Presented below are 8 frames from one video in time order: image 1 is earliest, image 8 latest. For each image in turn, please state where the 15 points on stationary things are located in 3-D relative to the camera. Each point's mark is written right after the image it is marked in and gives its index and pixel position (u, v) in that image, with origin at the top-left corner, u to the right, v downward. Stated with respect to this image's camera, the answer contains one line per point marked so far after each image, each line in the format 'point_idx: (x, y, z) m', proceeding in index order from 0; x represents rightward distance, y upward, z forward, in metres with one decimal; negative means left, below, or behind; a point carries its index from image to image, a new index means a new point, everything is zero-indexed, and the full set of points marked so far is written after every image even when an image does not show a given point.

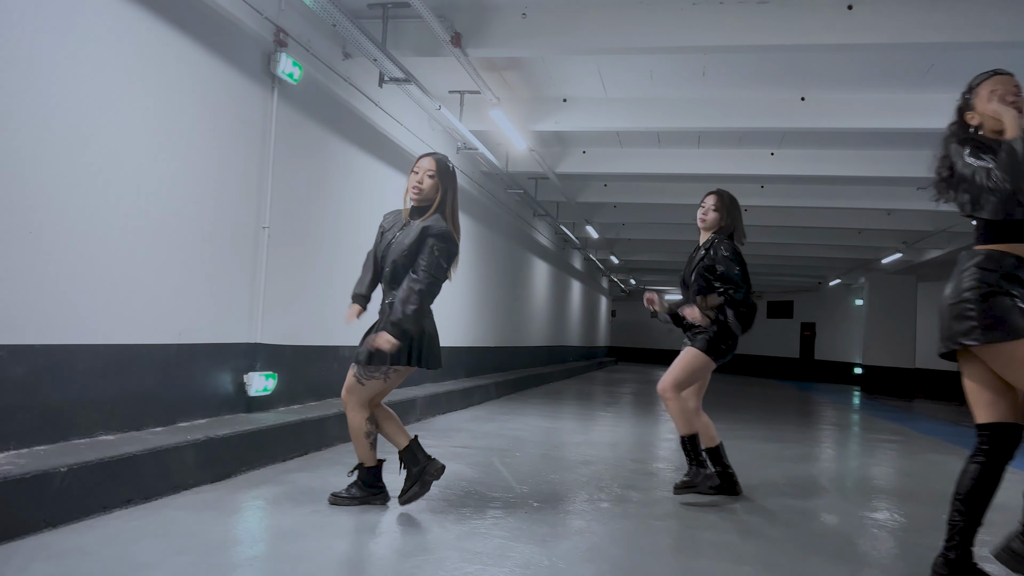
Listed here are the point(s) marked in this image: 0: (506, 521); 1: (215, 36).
0: (0.0, -0.8, +2.7) m
1: (-1.2, +1.0, +3.3) m
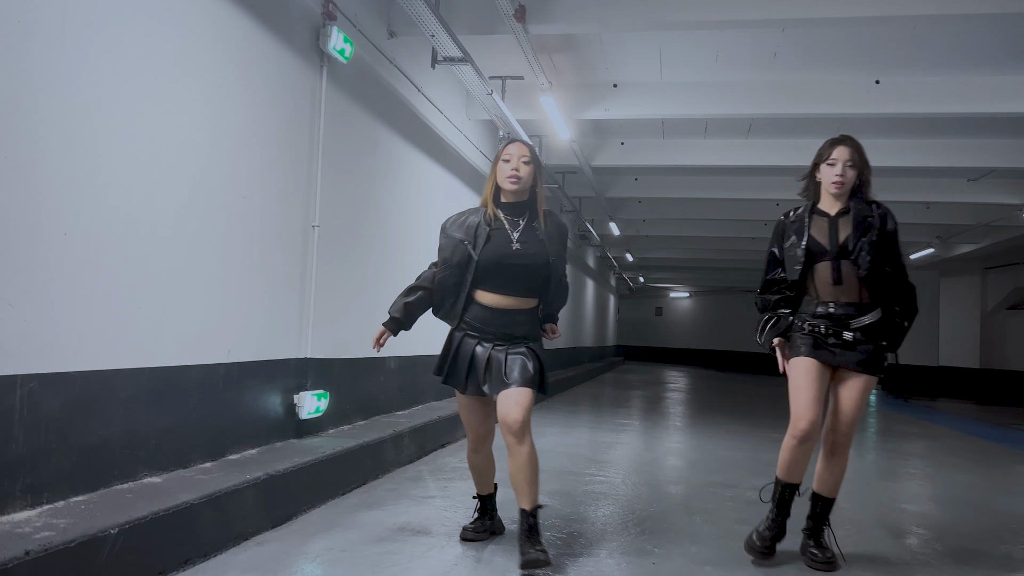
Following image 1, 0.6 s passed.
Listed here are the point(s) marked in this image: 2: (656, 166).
0: (+0.3, -0.8, +2.2) m
1: (-0.9, +1.0, +2.8) m
2: (+1.2, +1.0, +6.8) m
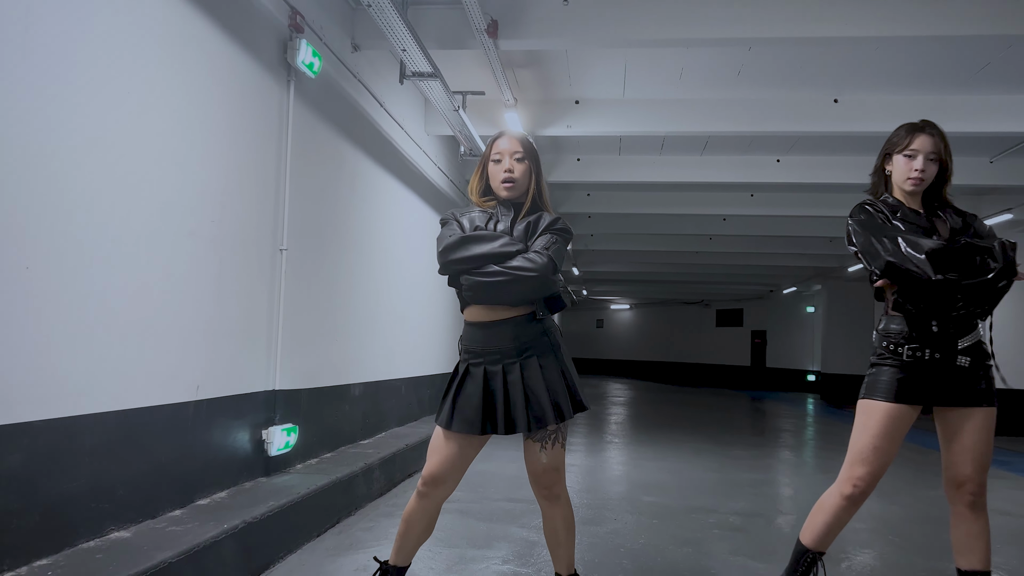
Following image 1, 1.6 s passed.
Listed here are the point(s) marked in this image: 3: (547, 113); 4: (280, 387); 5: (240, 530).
0: (+0.3, -0.9, +2.1) m
1: (-0.9, +0.9, +2.6) m
2: (+0.8, +0.9, +6.8) m
3: (+0.2, +1.1, +5.2) m
4: (-0.9, -0.4, +3.1) m
5: (-0.7, -0.6, +2.2) m
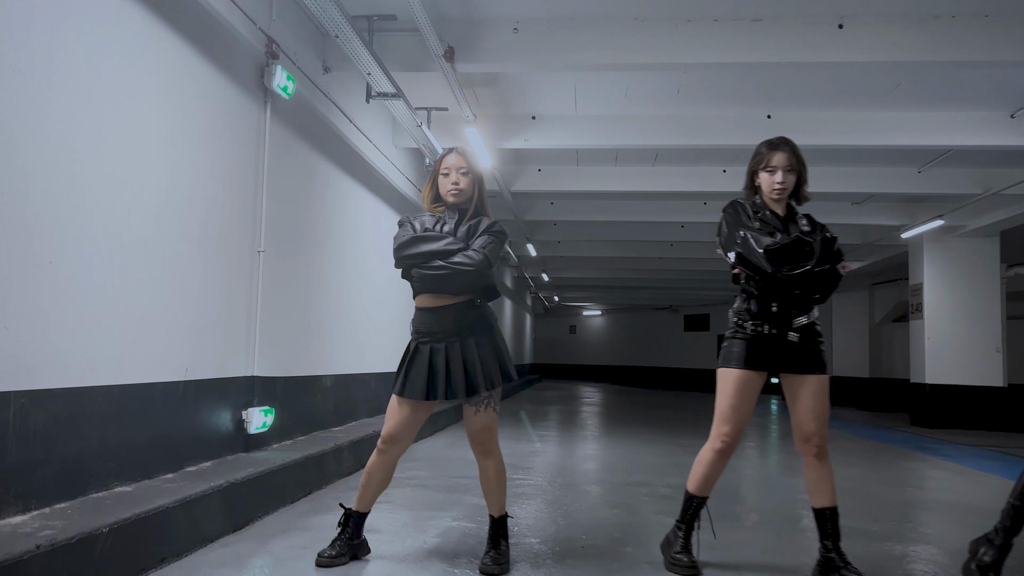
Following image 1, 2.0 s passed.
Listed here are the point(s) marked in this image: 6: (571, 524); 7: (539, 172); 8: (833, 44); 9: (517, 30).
0: (+0.2, -0.8, +2.5) m
1: (-1.1, +0.9, +3.0) m
2: (+0.5, +0.8, +7.2) m
3: (0.0, +1.1, +5.6) m
4: (-1.1, -0.4, +3.4) m
5: (-0.9, -0.6, +2.6) m
6: (+0.2, -0.9, +3.0) m
7: (+0.2, +1.0, +7.1) m
8: (+1.5, +1.2, +4.0) m
9: (0.0, +1.3, +4.1) m
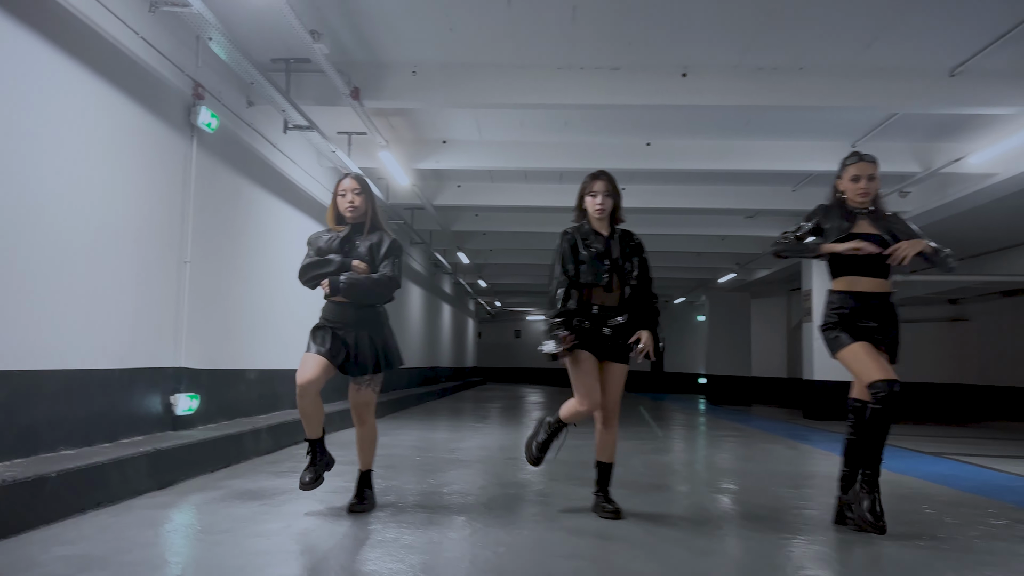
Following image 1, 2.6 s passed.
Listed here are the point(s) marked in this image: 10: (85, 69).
0: (-0.3, -0.8, +3.2) m
1: (-1.6, +0.9, +3.7) m
2: (-0.2, +0.8, +7.9) m
3: (-0.7, +1.1, +6.3) m
4: (-1.6, -0.4, +4.1) m
5: (-1.4, -0.6, +3.2) m
6: (-0.3, -0.9, +3.7) m
7: (-0.5, +0.9, +7.8) m
8: (+1.0, +1.1, +4.7) m
9: (-0.6, +1.3, +4.8) m
10: (-1.7, +0.9, +3.2) m
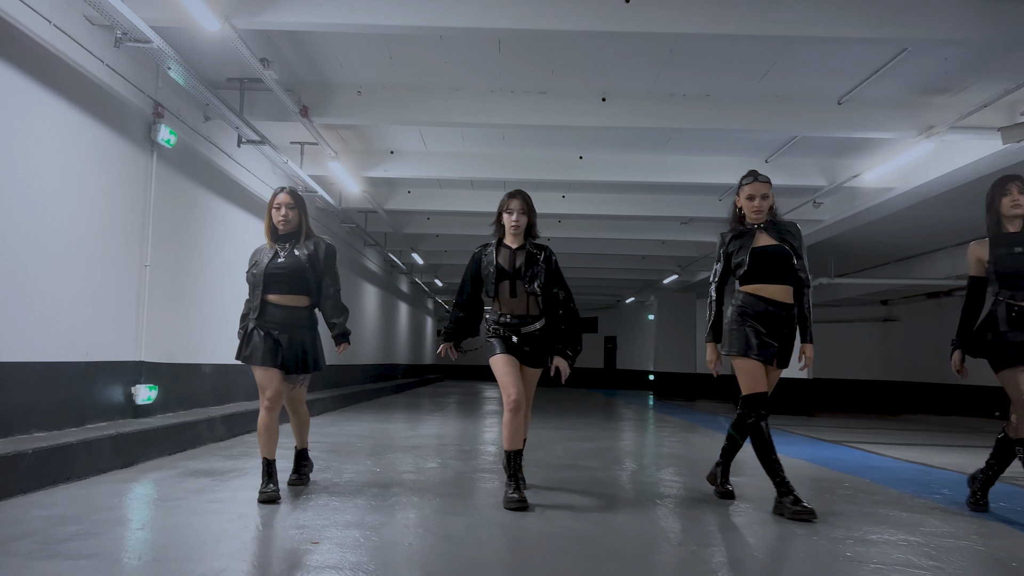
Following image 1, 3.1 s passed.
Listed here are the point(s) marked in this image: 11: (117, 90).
0: (-0.7, -0.9, +3.7) m
1: (-2.0, +0.9, +4.1) m
2: (-0.8, +0.8, +8.4) m
3: (-1.2, +1.0, +6.7) m
4: (-2.0, -0.4, +4.5) m
5: (-1.8, -0.7, +3.6) m
6: (-0.7, -0.9, +4.2) m
7: (-1.0, +0.9, +8.2) m
8: (+0.6, +1.1, +5.2) m
9: (-1.0, +1.2, +5.2) m
10: (-2.0, +0.9, +3.7) m
11: (-2.0, +1.0, +4.1) m
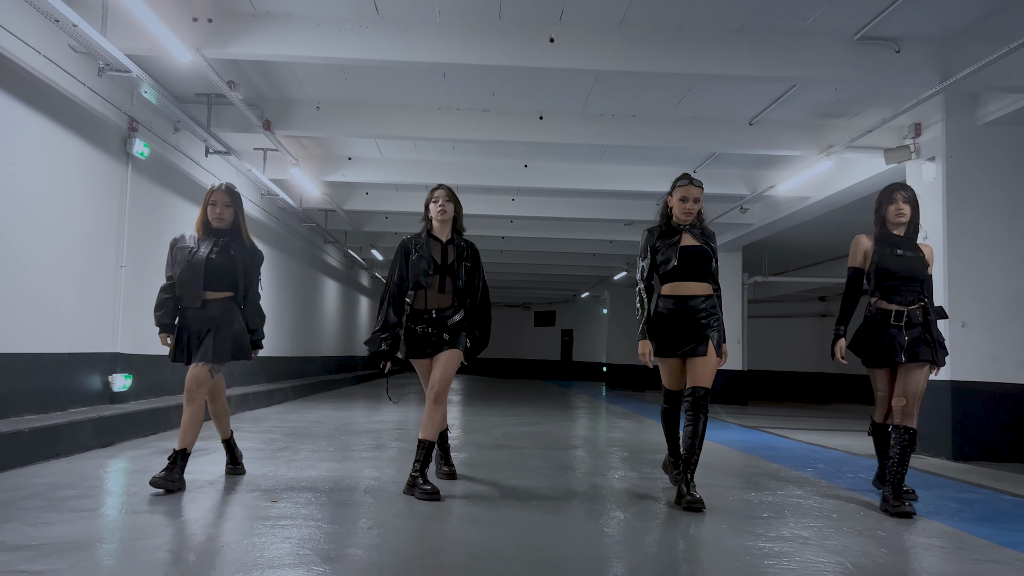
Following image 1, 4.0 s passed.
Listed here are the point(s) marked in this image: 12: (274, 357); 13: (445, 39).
0: (-1.0, -0.9, +4.2) m
1: (-2.3, +0.9, +4.5) m
2: (-1.3, +0.8, +8.9) m
3: (-1.6, +1.1, +7.2) m
4: (-2.3, -0.4, +4.9) m
5: (-2.1, -0.7, +4.1) m
6: (-1.0, -0.9, +4.7) m
7: (-1.5, +1.0, +8.7) m
8: (+0.2, +1.1, +5.8) m
9: (-1.3, +1.3, +5.7) m
10: (-2.3, +0.9, +4.1) m
11: (-2.3, +1.0, +4.6) m
12: (-2.6, -0.7, +8.9) m
13: (-0.4, +1.3, +4.3) m
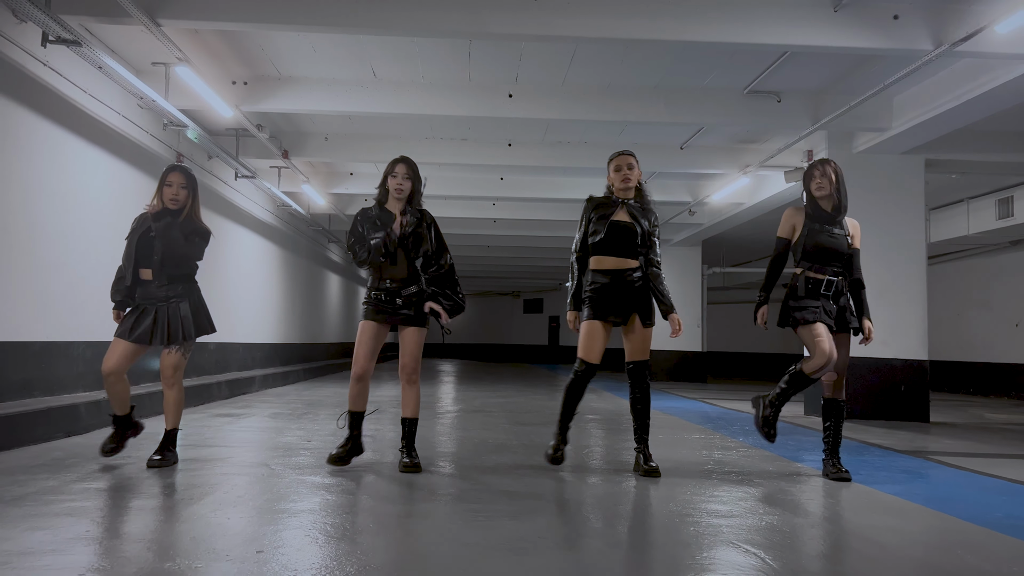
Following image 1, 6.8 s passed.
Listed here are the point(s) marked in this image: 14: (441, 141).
0: (-1.2, -0.9, +5.5) m
1: (-2.5, +0.9, +5.8) m
2: (-1.5, +0.9, +10.1) m
3: (-1.8, +1.1, +8.5) m
4: (-2.6, -0.4, +6.2) m
5: (-2.3, -0.7, +5.4) m
6: (-1.2, -0.9, +6.0) m
7: (-1.8, +1.0, +10.0) m
8: (0.0, +1.2, +7.1) m
9: (-1.6, +1.3, +7.0) m
10: (-2.5, +0.8, +5.4) m
11: (-2.5, +1.0, +5.8) m
12: (-2.8, -0.7, +10.2) m
13: (-0.6, +1.3, +5.5) m
14: (-0.6, +1.3, +7.0) m
